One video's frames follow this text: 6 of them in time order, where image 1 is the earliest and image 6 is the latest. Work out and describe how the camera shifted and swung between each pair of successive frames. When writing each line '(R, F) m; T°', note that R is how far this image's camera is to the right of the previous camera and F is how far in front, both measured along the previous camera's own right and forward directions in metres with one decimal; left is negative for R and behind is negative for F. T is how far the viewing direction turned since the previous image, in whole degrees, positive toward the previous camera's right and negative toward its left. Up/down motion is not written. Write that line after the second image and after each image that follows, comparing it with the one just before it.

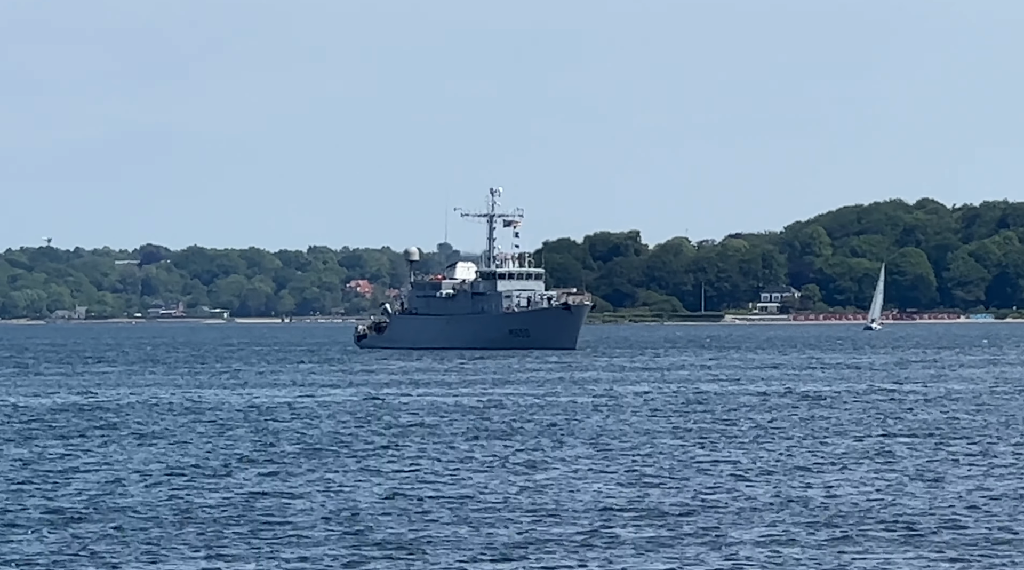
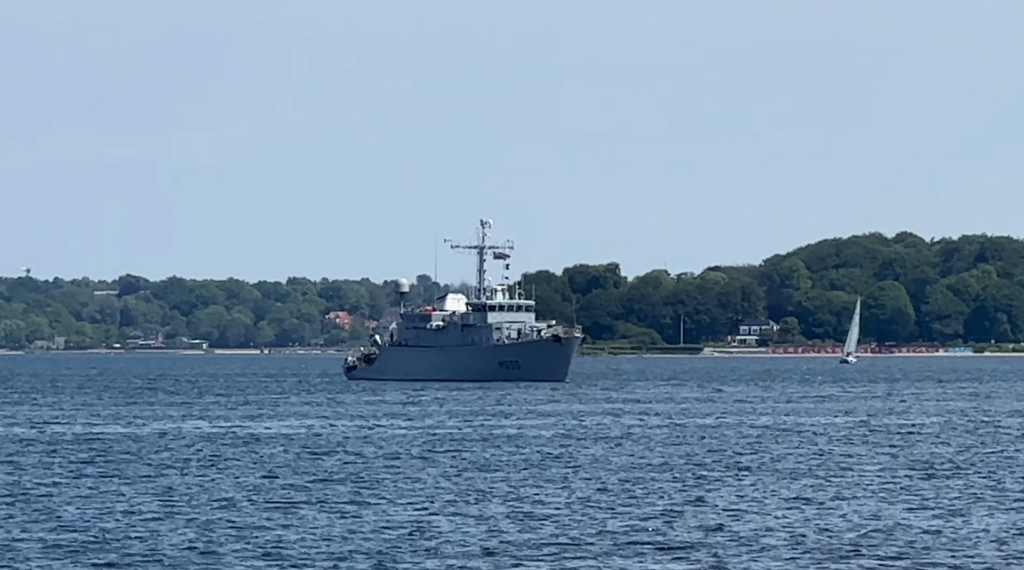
(-1.0, +0.1) m; +1°
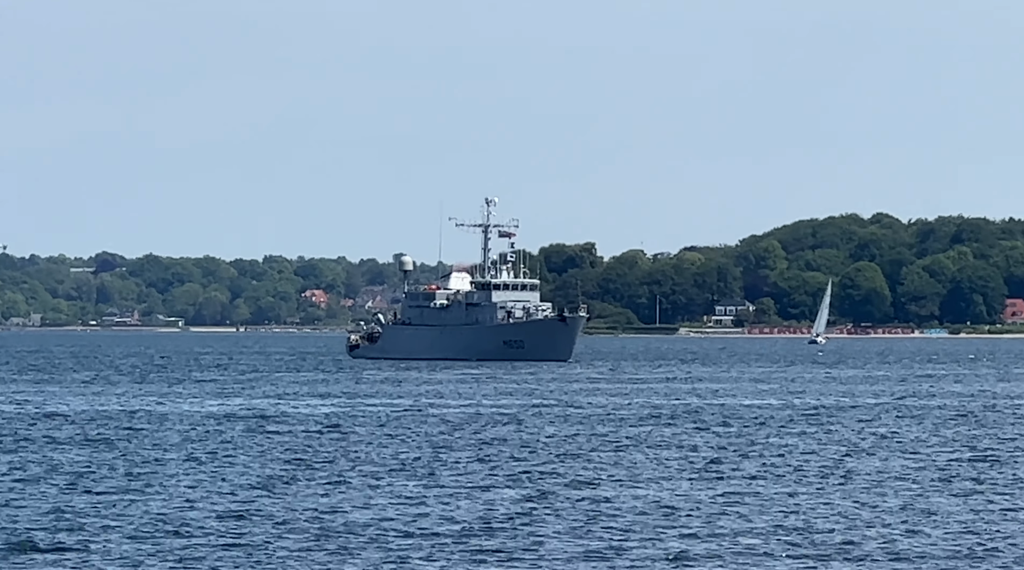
(-2.7, +0.7) m; +1°
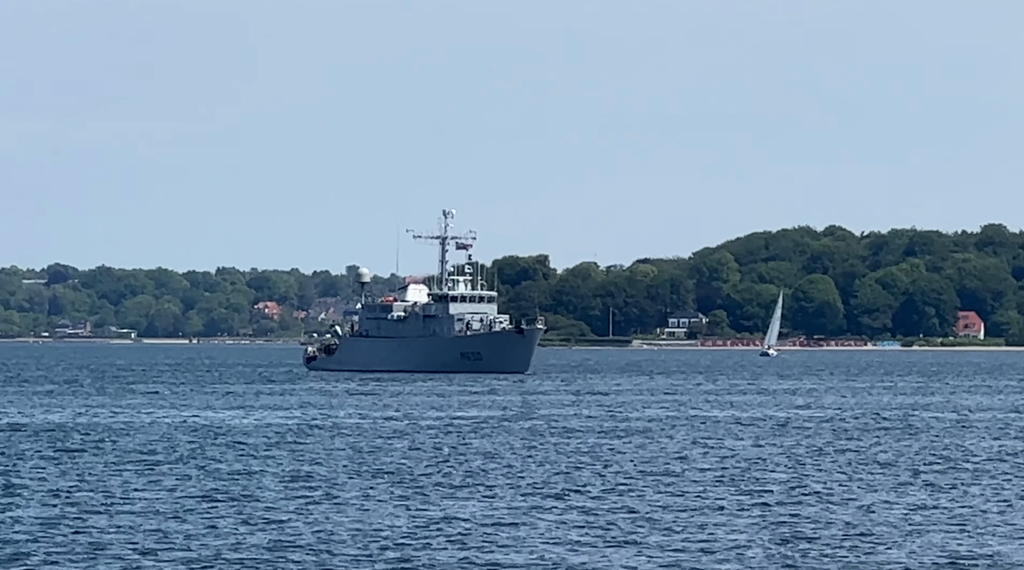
(-0.4, +0.1) m; +1°
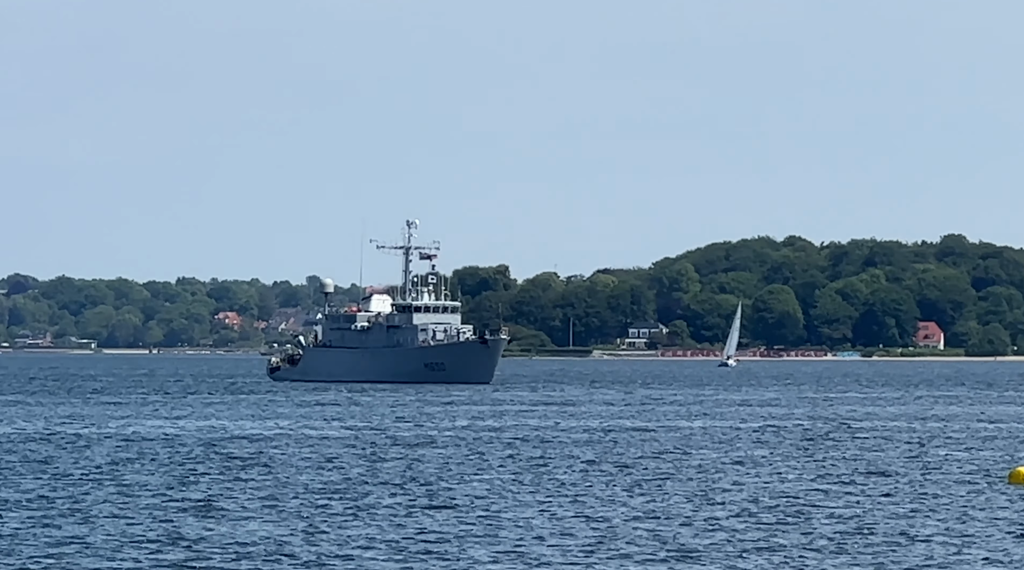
(-0.3, -0.1) m; +1°
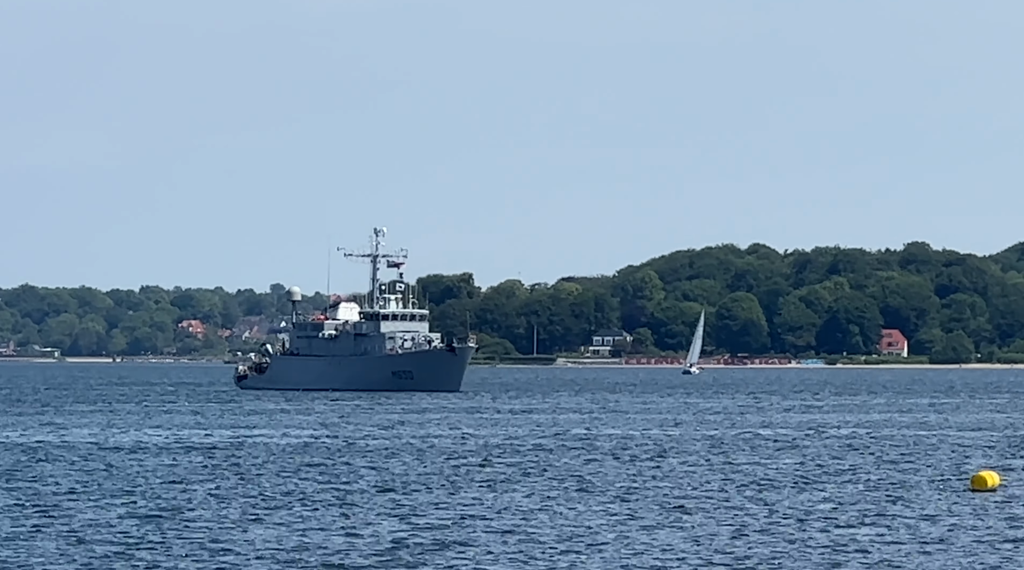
(-0.3, -0.1) m; +1°
